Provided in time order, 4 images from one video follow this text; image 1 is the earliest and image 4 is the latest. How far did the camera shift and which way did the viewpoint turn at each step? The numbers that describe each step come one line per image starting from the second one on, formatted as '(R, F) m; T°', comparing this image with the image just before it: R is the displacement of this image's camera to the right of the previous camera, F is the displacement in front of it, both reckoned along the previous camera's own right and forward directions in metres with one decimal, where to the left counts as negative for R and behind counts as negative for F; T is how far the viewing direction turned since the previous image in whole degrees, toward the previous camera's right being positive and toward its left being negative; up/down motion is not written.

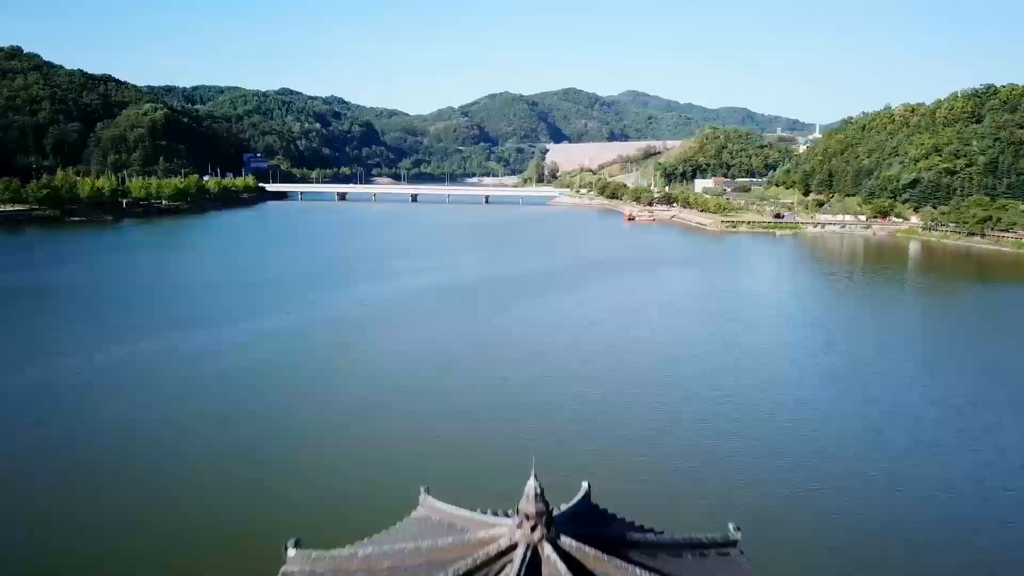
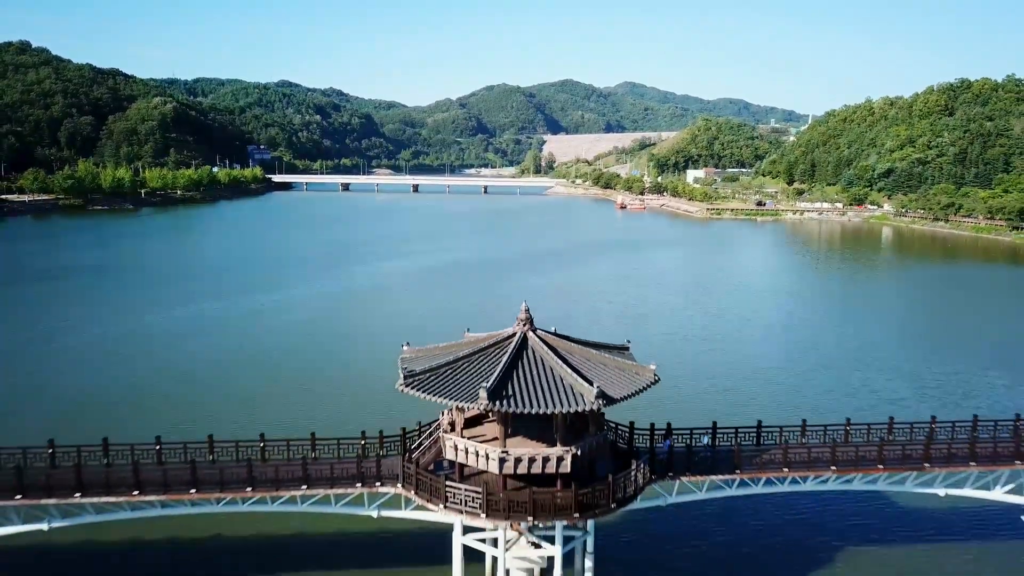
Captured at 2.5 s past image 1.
(0.0, -3.6) m; 0°
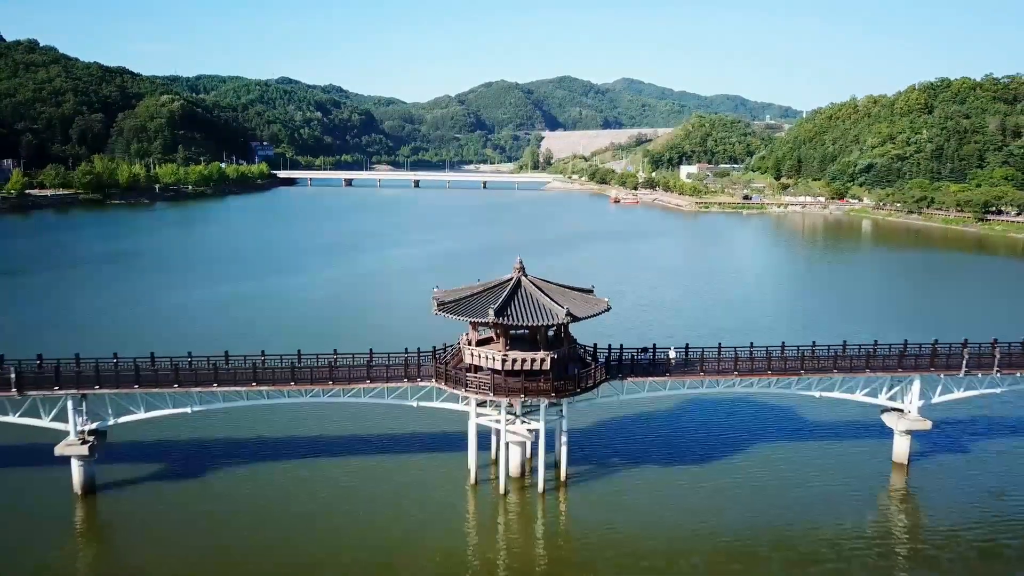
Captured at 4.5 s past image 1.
(0.0, -3.0) m; 0°
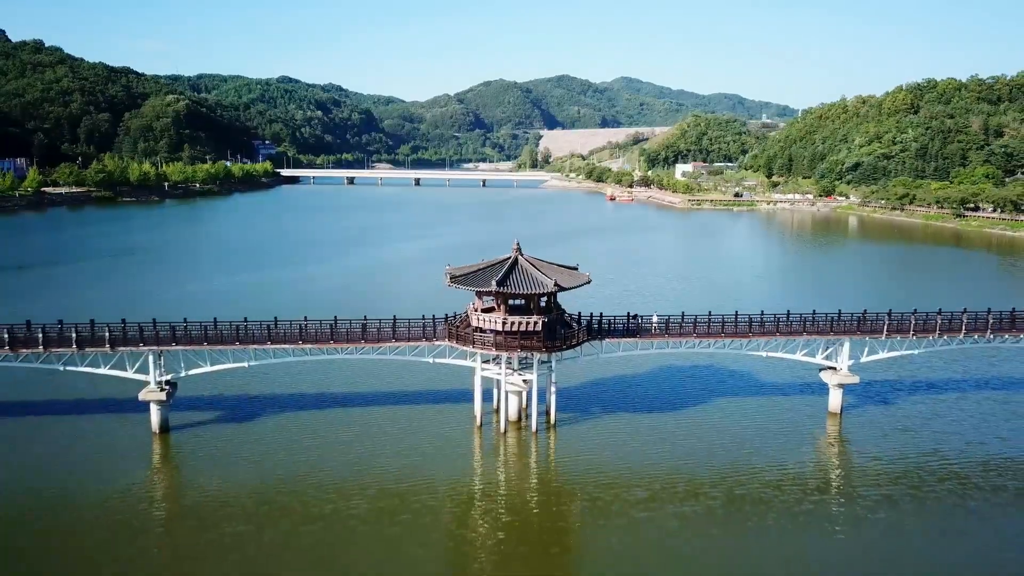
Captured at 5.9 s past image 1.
(0.0, -2.2) m; 0°
